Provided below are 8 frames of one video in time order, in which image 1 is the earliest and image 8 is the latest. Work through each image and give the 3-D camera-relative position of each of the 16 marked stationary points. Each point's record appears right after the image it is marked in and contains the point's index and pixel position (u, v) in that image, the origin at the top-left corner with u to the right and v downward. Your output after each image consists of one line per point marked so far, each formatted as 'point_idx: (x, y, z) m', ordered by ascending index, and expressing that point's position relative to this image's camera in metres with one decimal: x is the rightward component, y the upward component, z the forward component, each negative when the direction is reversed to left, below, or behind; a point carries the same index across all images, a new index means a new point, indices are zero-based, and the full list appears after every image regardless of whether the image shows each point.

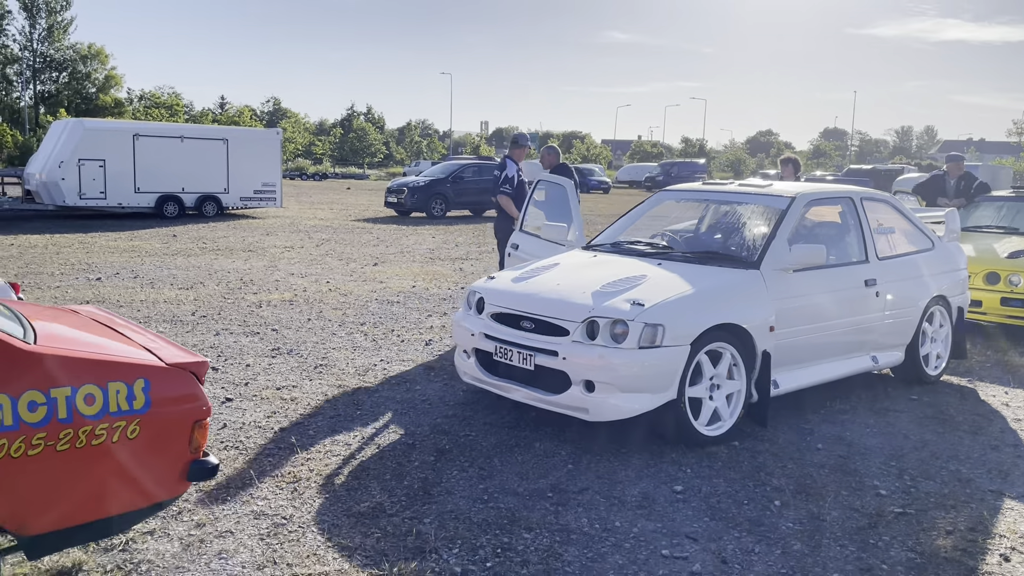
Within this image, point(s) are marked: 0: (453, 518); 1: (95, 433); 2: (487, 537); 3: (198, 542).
0: (-0.3, -1.0, +3.8) m
1: (-1.4, -0.5, +2.9) m
2: (-0.1, -1.1, +3.6) m
3: (-1.3, -1.0, +3.6) m
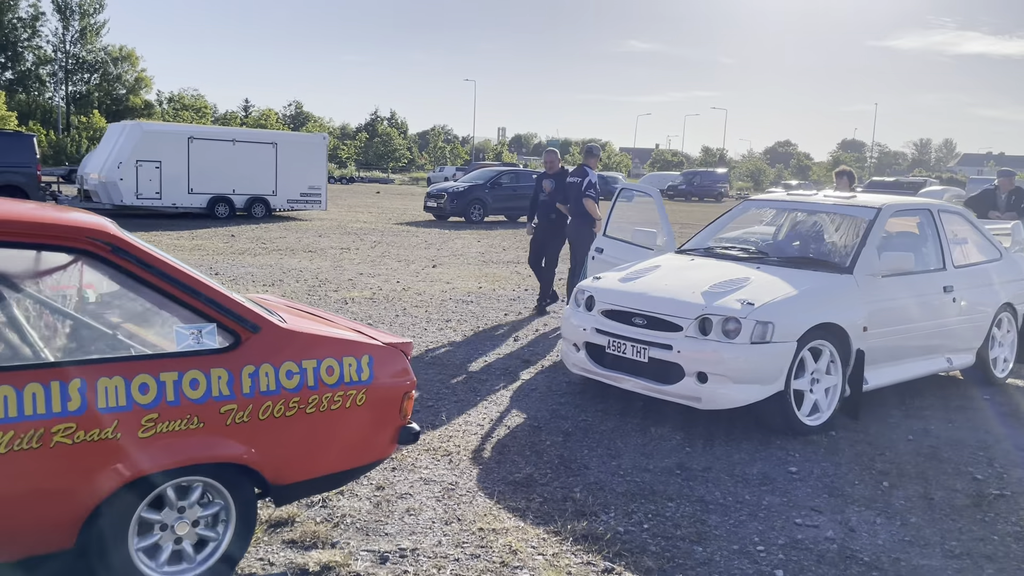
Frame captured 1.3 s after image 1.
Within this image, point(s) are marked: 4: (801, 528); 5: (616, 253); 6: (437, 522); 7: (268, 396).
0: (+0.4, -1.0, +4.3) m
1: (-0.7, -0.4, +3.4) m
2: (+0.6, -1.0, +4.1) m
3: (-0.6, -1.0, +4.1) m
4: (+1.3, -1.1, +3.9) m
5: (+0.9, +0.3, +7.7) m
6: (-0.3, -1.0, +3.9) m
7: (-0.9, -0.4, +3.2) m
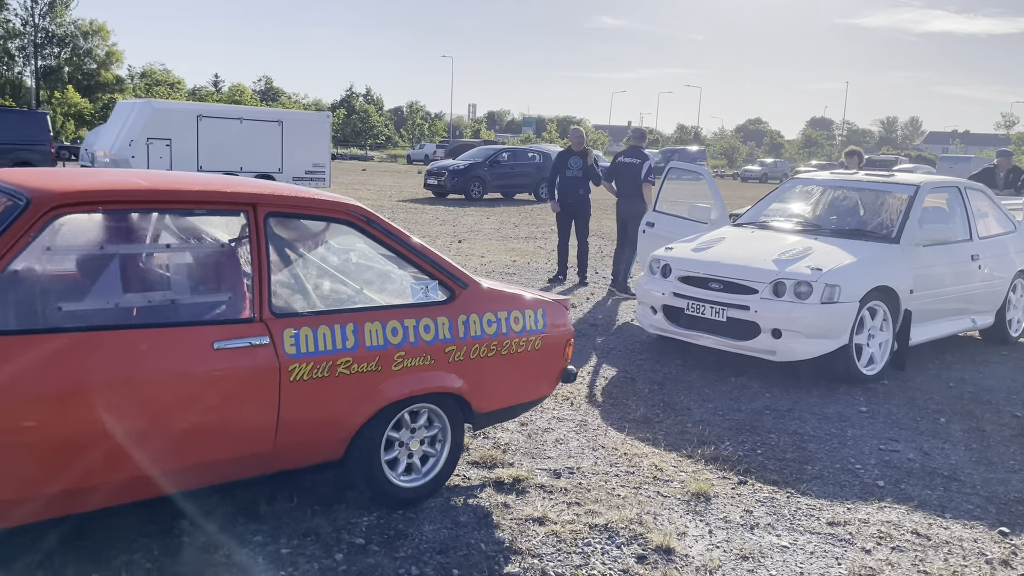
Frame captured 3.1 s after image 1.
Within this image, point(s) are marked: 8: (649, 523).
0: (+1.2, -0.8, +5.0) m
1: (0.0, -0.3, +4.1) m
2: (+1.3, -0.8, +4.9) m
3: (+0.1, -0.8, +4.8) m
4: (+2.1, -0.9, +4.7) m
5: (+1.5, +0.6, +8.4) m
6: (+0.4, -0.9, +4.6) m
7: (-0.2, -0.2, +3.9) m
8: (+0.6, -1.0, +3.7) m
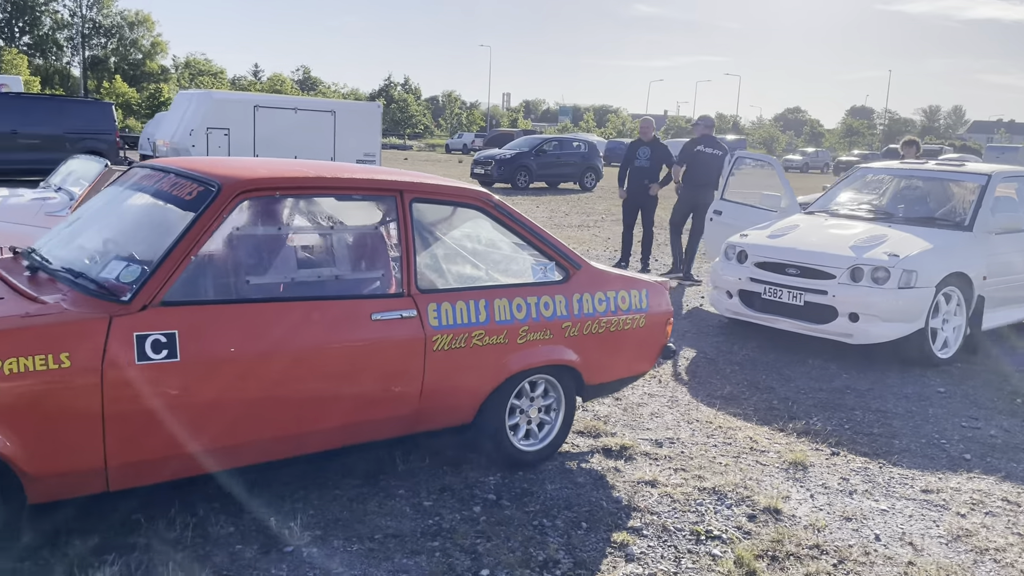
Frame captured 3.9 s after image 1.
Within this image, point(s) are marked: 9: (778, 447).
0: (+1.7, -0.7, +5.3) m
1: (+0.6, -0.2, +4.4) m
2: (+1.9, -0.7, +5.1) m
3: (+0.7, -0.7, +5.1) m
4: (+2.6, -0.8, +4.9) m
5: (+2.3, +0.7, +8.6) m
6: (+1.0, -0.8, +4.9) m
7: (+0.4, -0.1, +4.2) m
8: (+1.1, -0.9, +4.0) m
9: (+1.4, -0.8, +4.5) m
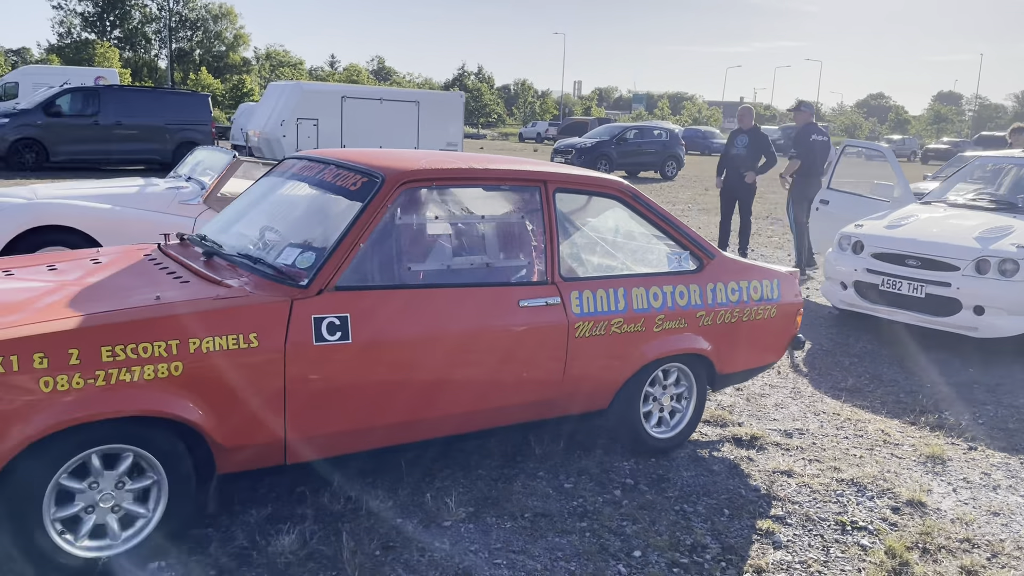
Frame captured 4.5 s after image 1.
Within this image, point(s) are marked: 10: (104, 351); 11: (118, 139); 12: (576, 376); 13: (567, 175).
0: (+2.5, -0.7, +5.2) m
1: (+1.3, -0.1, +4.4) m
2: (+2.6, -0.7, +5.0) m
3: (+1.4, -0.7, +5.1) m
4: (+3.3, -0.8, +4.8) m
5: (+3.3, +0.8, +8.5) m
6: (+1.7, -0.7, +4.9) m
7: (+1.1, -0.1, +4.3) m
8: (+1.8, -0.9, +3.9) m
9: (+2.1, -0.8, +4.4) m
10: (-1.3, -0.2, +2.7) m
11: (-8.5, +3.2, +18.4) m
12: (+0.3, -0.4, +3.8) m
13: (+0.3, +0.5, +3.9) m
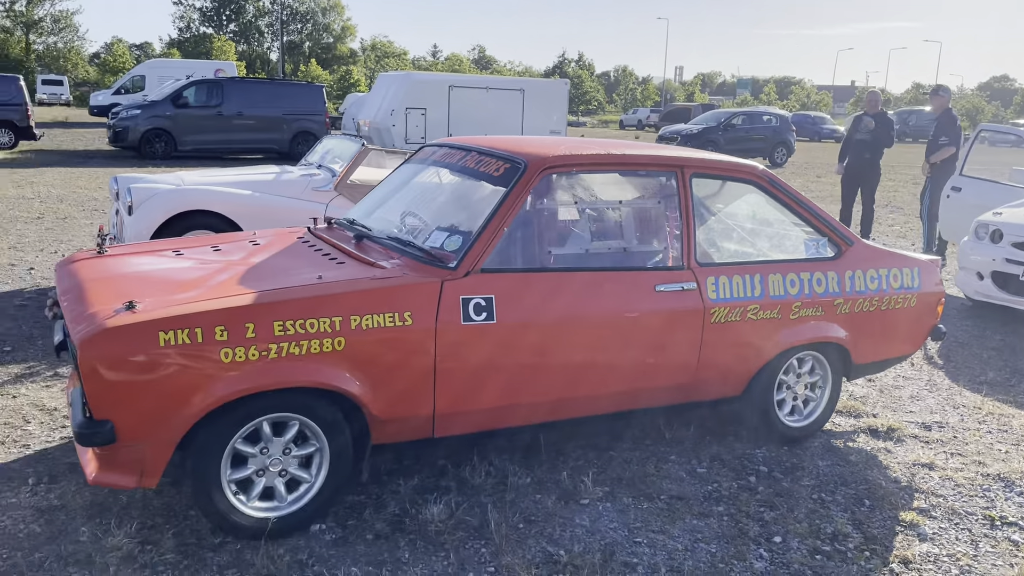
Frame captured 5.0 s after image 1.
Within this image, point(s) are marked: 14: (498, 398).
0: (+3.2, -0.6, +5.0) m
1: (+1.9, -0.1, +4.3) m
2: (+3.4, -0.6, +4.8) m
3: (+2.2, -0.6, +5.0) m
4: (+4.0, -0.7, +4.4) m
5: (+4.4, +0.9, +8.1) m
6: (+2.4, -0.6, +4.7) m
7: (+1.7, 0.0, +4.2) m
8: (+2.4, -0.8, +3.8) m
9: (+2.7, -0.7, +4.2) m
10: (-0.8, -0.1, +2.9) m
11: (-6.2, +3.6, +19.3) m
12: (+0.9, -0.3, +3.8) m
13: (+0.9, +0.6, +3.9) m
14: (-0.1, -0.4, +3.4) m
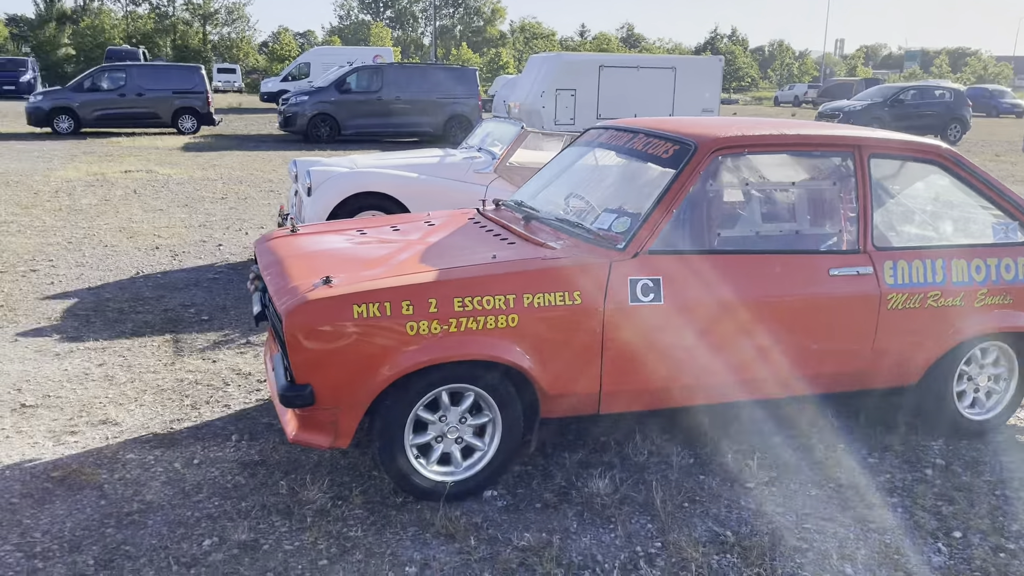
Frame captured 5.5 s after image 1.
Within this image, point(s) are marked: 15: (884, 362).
0: (+4.1, -0.6, +4.5) m
1: (+2.7, 0.0, +4.0) m
2: (+4.2, -0.6, +4.2) m
3: (+3.1, -0.5, +4.6) m
4: (+4.8, -0.7, +3.8) m
5: (+5.8, +1.0, +7.3) m
6: (+3.2, -0.6, +4.3) m
7: (+2.5, 0.0, +3.9) m
8: (+3.1, -0.8, +3.4) m
9: (+3.5, -0.7, +3.8) m
10: (-0.2, -0.1, +3.1) m
11: (-2.7, +4.1, +20.0) m
12: (+1.6, -0.3, +3.7) m
13: (+1.6, +0.7, +3.8) m
14: (+0.6, -0.4, +3.4) m
15: (+1.7, -0.3, +3.8) m
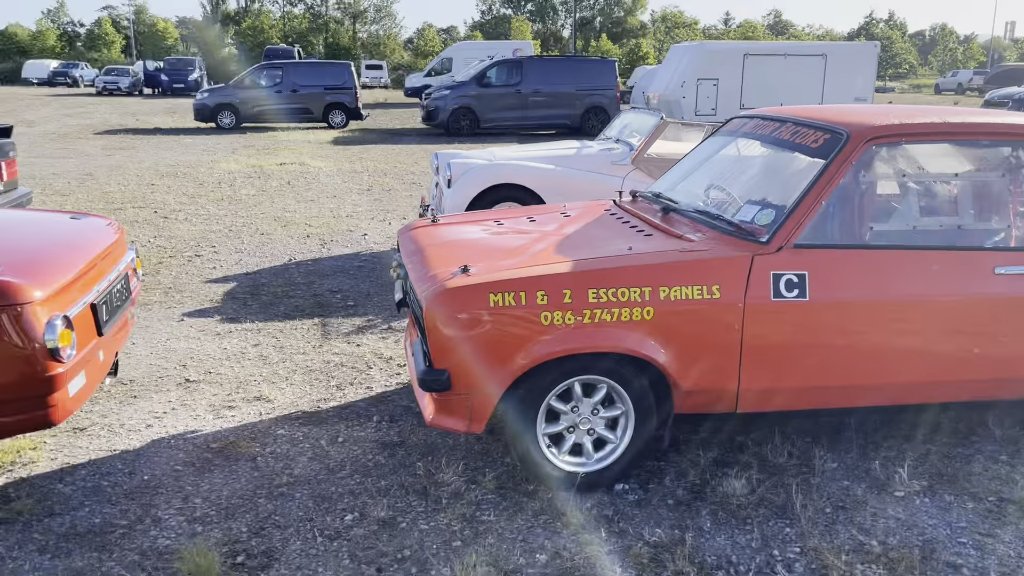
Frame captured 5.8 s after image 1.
0: (+4.8, -0.6, +3.8) m
1: (+3.3, 0.0, +3.5) m
2: (+4.8, -0.7, +3.5) m
3: (+3.8, -0.6, +4.1) m
4: (+5.3, -0.8, +3.0) m
5: (+6.9, +0.9, +6.3) m
6: (+3.9, -0.6, +3.8) m
7: (+3.1, 0.0, +3.5) m
8: (+3.6, -0.8, +2.9) m
9: (+4.0, -0.7, +3.2) m
10: (+0.3, 0.0, +3.1) m
11: (+0.6, +4.3, +20.1) m
12: (+2.2, -0.3, +3.4) m
13: (+2.2, +0.6, +3.5) m
14: (+1.1, -0.3, +3.3) m
15: (+2.2, -0.3, +3.4) m
